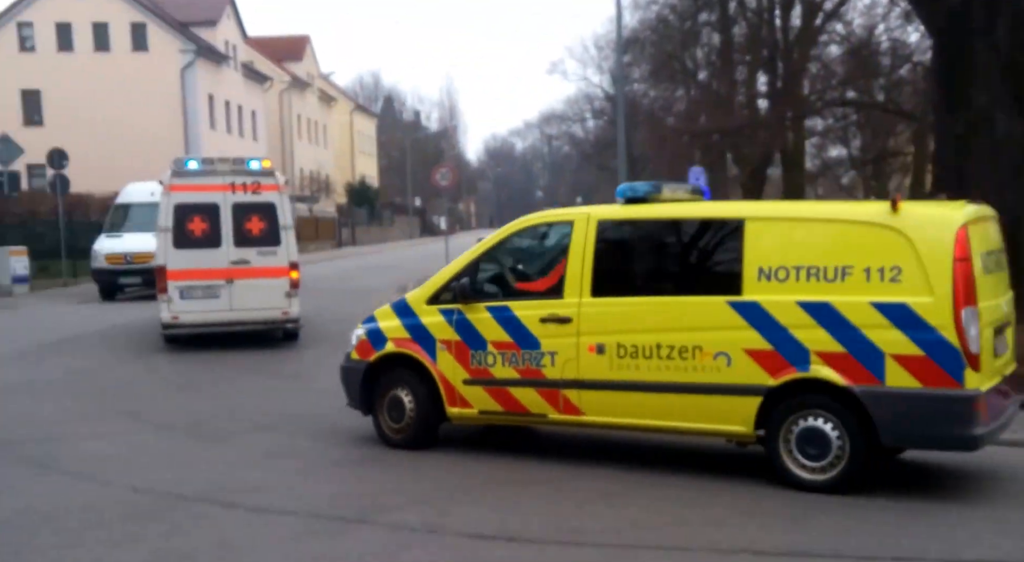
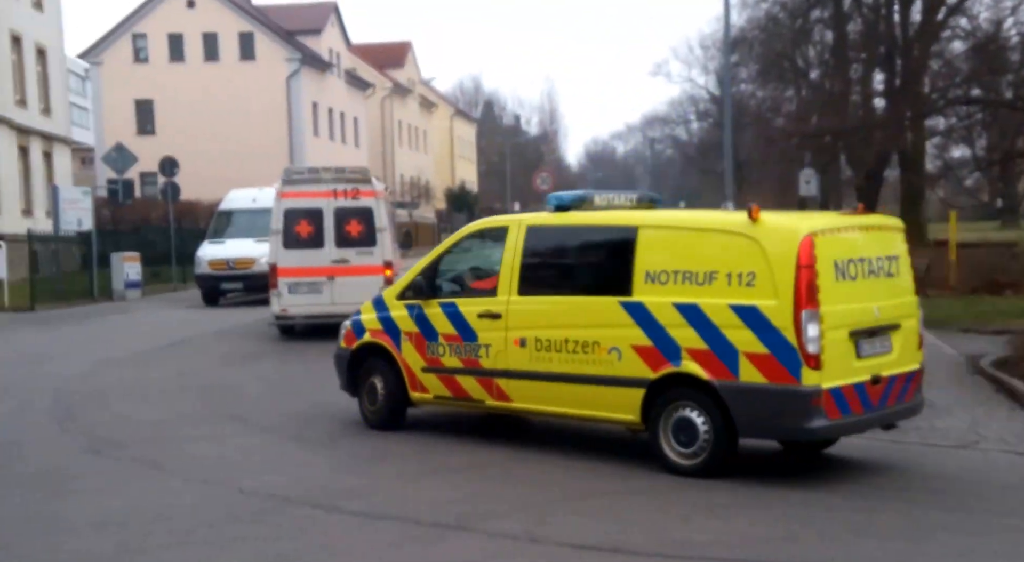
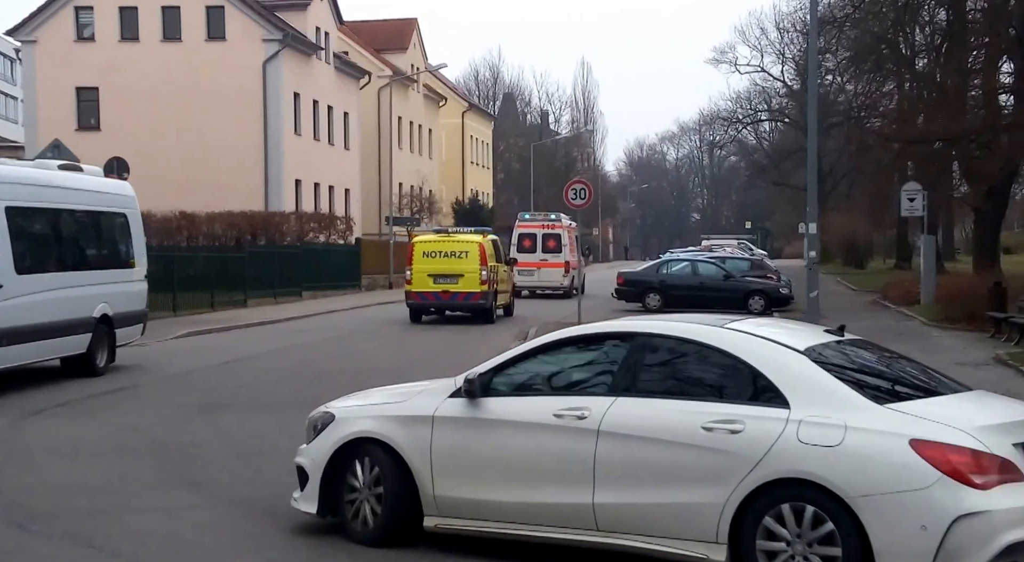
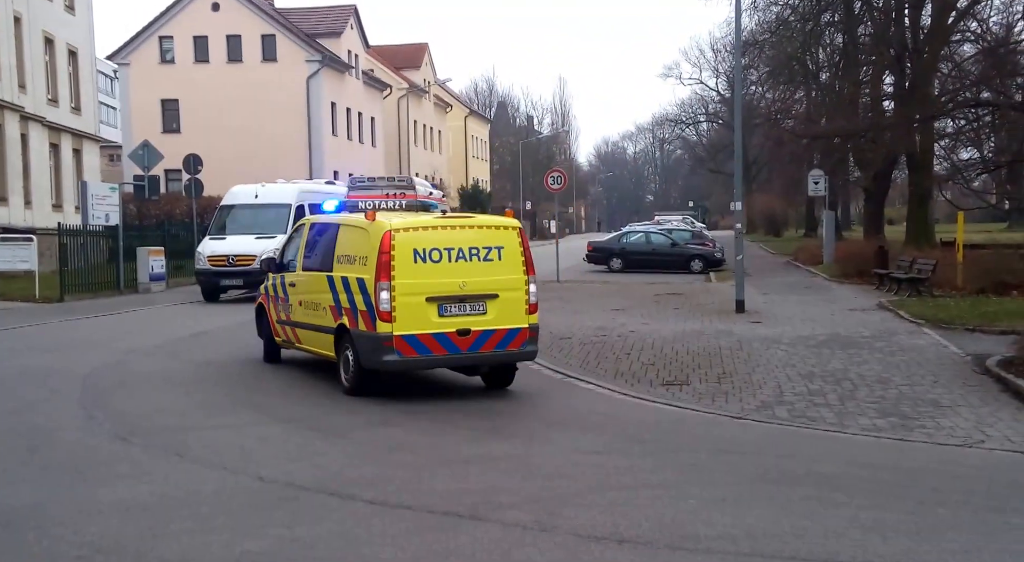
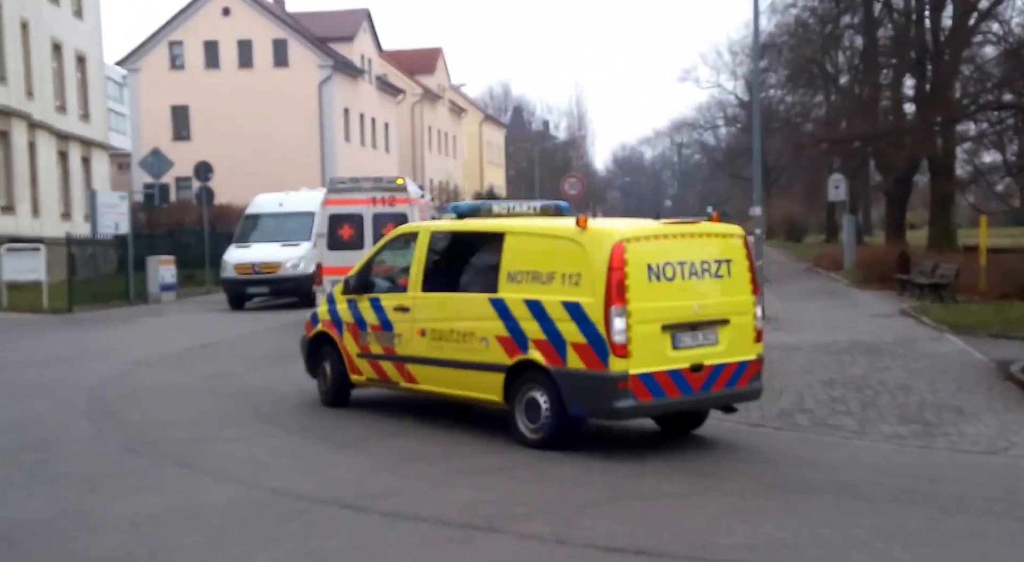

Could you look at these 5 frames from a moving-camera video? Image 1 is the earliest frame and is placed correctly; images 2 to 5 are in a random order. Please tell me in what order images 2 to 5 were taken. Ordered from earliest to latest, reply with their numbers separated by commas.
2, 5, 4, 3
